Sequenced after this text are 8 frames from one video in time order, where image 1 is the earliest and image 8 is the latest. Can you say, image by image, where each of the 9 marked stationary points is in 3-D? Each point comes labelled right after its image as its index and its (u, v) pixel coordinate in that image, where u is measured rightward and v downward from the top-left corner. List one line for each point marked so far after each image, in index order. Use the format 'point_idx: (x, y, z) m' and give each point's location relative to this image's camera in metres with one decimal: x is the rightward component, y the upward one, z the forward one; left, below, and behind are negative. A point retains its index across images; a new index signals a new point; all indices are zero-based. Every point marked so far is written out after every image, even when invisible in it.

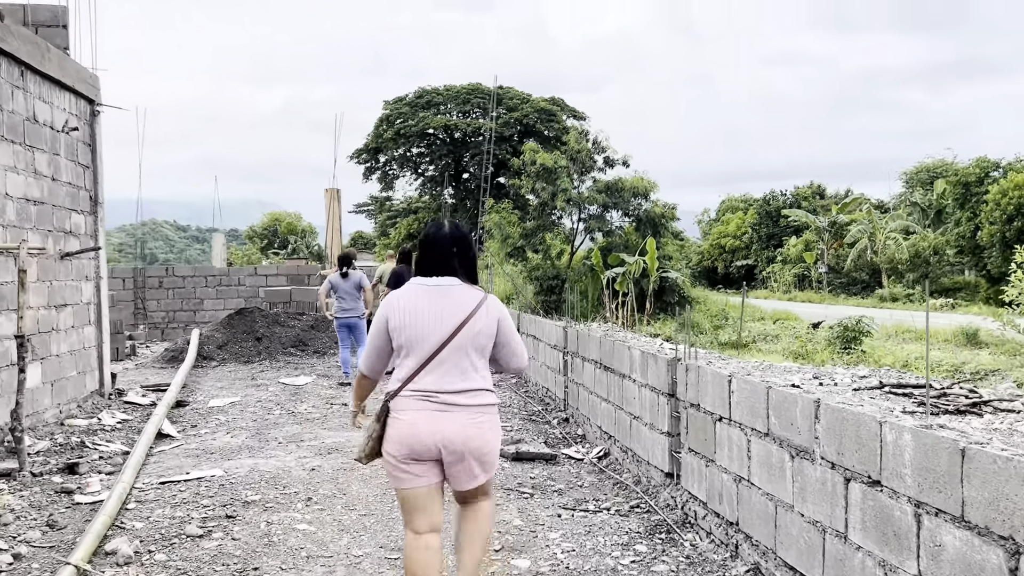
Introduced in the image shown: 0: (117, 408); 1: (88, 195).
0: (-3.0, -0.9, +6.3) m
1: (-3.3, +0.7, +6.4) m
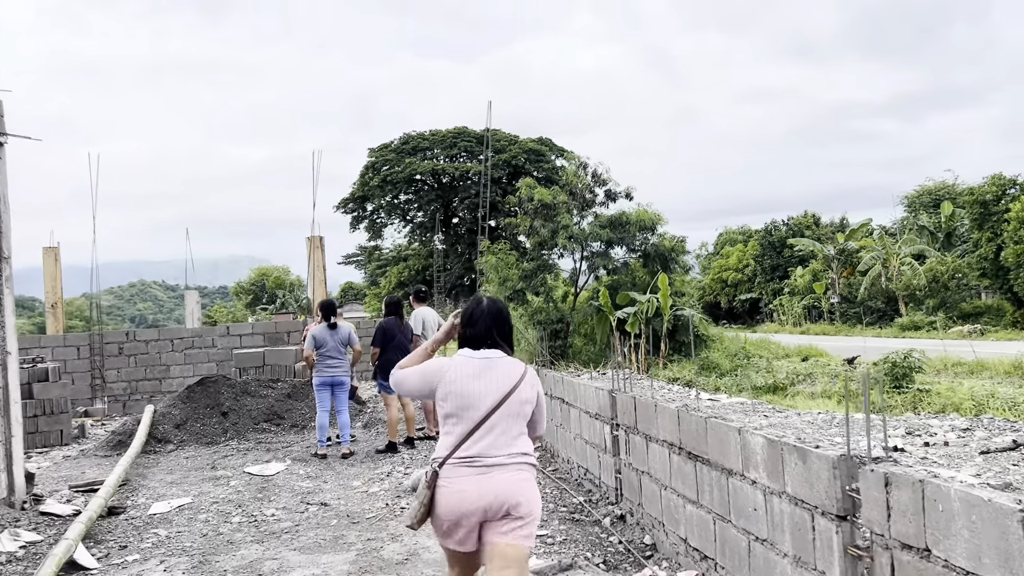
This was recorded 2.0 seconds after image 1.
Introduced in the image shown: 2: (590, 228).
0: (-2.8, -1.4, +4.9) m
1: (-3.2, +0.2, +5.0) m
2: (+1.2, +0.9, +12.6) m
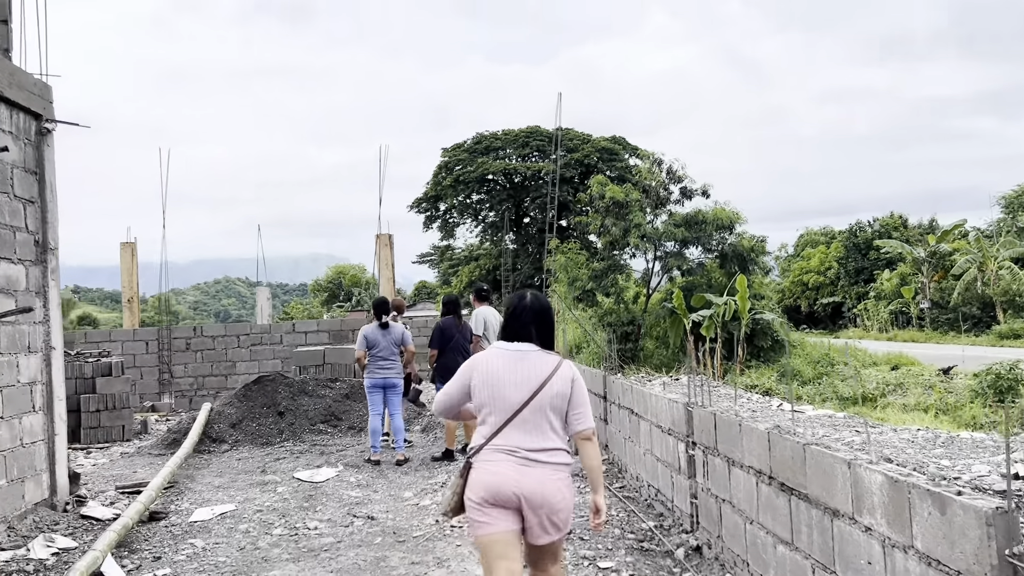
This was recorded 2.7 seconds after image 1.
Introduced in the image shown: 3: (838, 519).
0: (-2.5, -1.3, +4.6) m
1: (-2.8, +0.3, +4.8) m
2: (+2.2, +0.9, +12.1) m
3: (+0.9, -0.7, +2.4) m
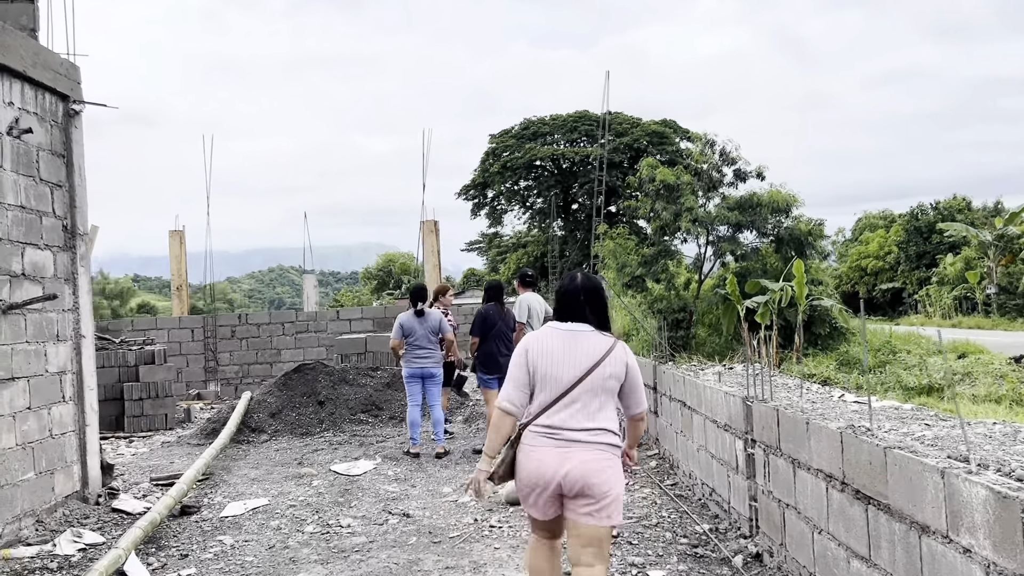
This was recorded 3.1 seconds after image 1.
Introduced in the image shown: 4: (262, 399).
0: (-2.2, -1.3, +4.5) m
1: (-2.5, +0.4, +4.7) m
2: (+2.8, +1.1, +11.6) m
3: (+1.0, -0.6, +2.0) m
4: (-2.2, -1.0, +7.4) m
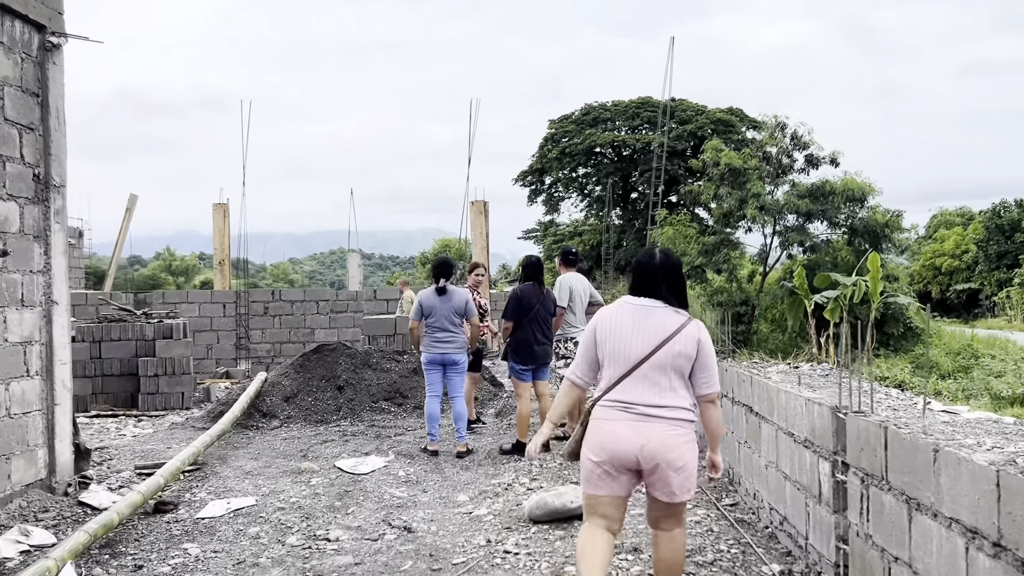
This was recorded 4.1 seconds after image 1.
0: (-2.1, -1.1, +3.9) m
1: (-2.4, +0.6, +4.1) m
2: (+3.5, +1.2, +10.6) m
3: (+1.0, -0.6, +1.2) m
4: (-1.9, -0.7, +6.8) m
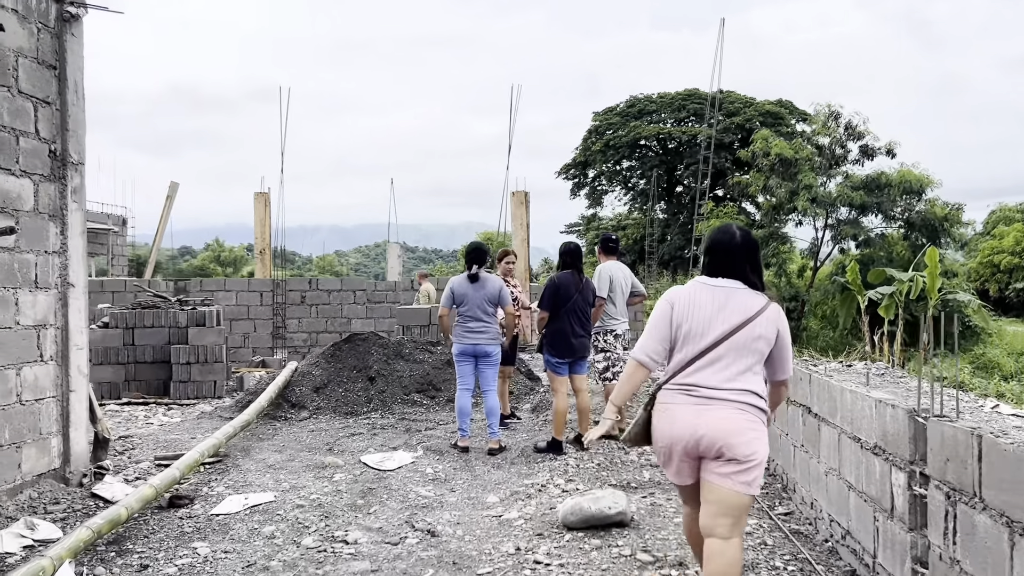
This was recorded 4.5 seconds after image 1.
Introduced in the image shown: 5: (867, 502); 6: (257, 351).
0: (-2.0, -1.0, +3.7) m
1: (-2.2, +0.7, +3.9) m
2: (+4.0, +1.2, +10.1) m
3: (+1.0, -0.5, +0.9) m
4: (-1.6, -0.6, +6.6) m
5: (+1.2, -0.7, +2.8) m
6: (-3.3, -0.8, +10.9) m
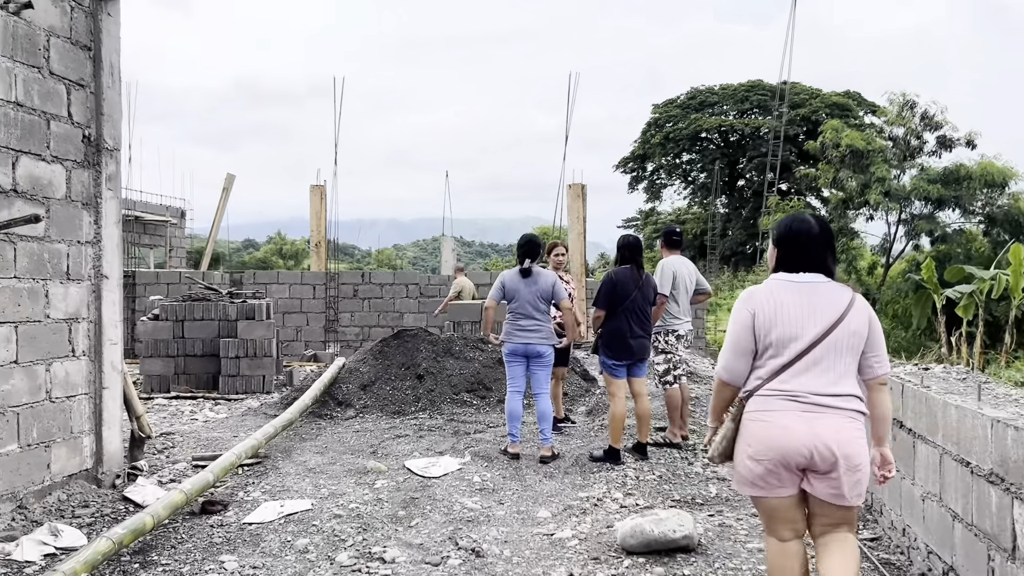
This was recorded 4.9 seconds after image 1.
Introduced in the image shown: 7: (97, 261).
0: (-1.8, -0.9, +3.5) m
1: (-1.9, +0.7, +3.7) m
2: (+4.6, +1.3, +9.5) m
3: (+1.0, -0.5, +0.5) m
4: (-1.2, -0.6, +6.3) m
5: (+1.3, -0.7, +2.4) m
6: (-2.6, -0.7, +10.8) m
7: (-1.9, +0.1, +3.9) m
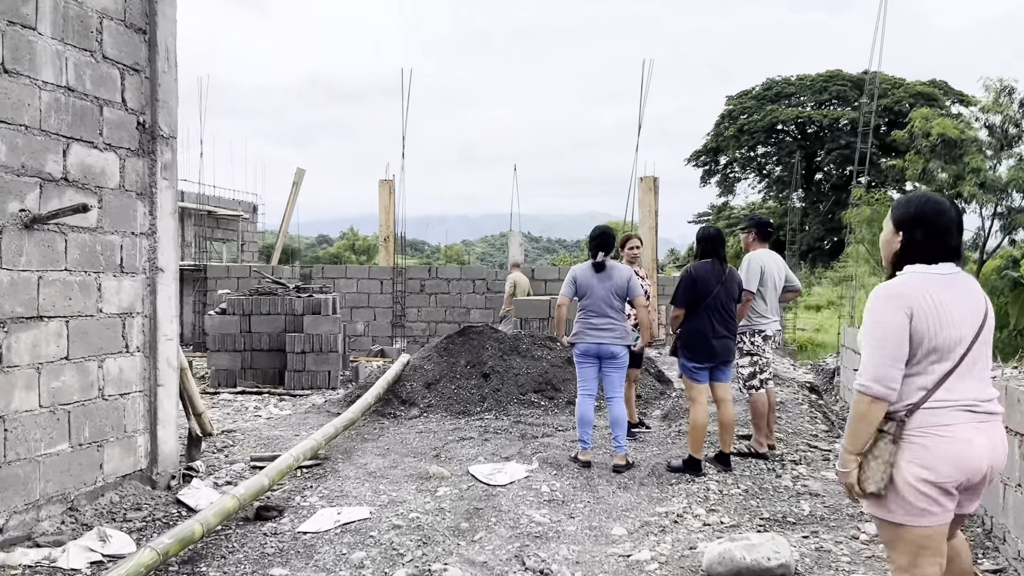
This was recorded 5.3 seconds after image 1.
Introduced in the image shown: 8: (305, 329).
0: (-1.5, -0.9, +3.4) m
1: (-1.6, +0.7, +3.6) m
2: (+5.4, +1.3, +8.8) m
3: (+1.0, -0.5, +0.1) m
4: (-0.7, -0.6, +6.1) m
5: (+1.5, -0.7, +2.0) m
6: (-1.7, -0.7, +10.7) m
7: (-1.6, +0.2, +3.7) m
8: (-1.9, -0.4, +7.6) m
